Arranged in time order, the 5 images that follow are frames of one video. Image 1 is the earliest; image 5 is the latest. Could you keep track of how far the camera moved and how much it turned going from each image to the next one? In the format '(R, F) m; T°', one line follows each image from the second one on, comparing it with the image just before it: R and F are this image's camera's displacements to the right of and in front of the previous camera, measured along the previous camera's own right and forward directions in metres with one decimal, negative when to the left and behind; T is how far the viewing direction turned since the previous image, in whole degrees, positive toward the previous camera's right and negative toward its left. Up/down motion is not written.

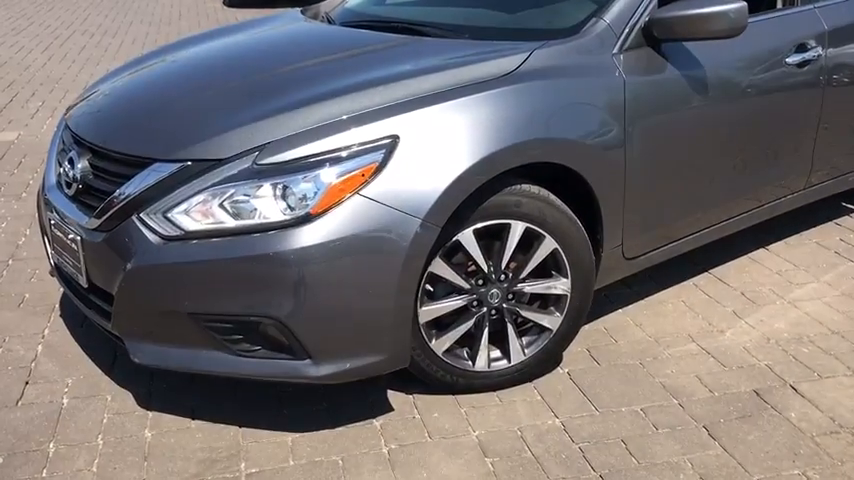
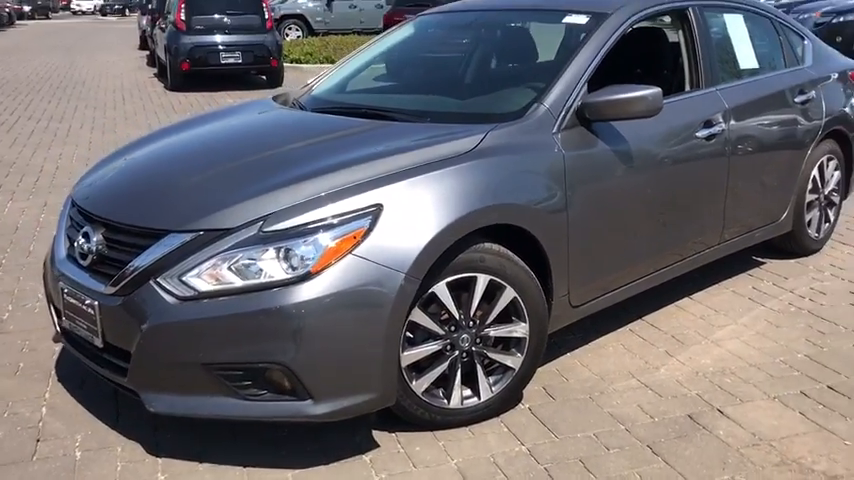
(-0.2, -0.4) m; +5°
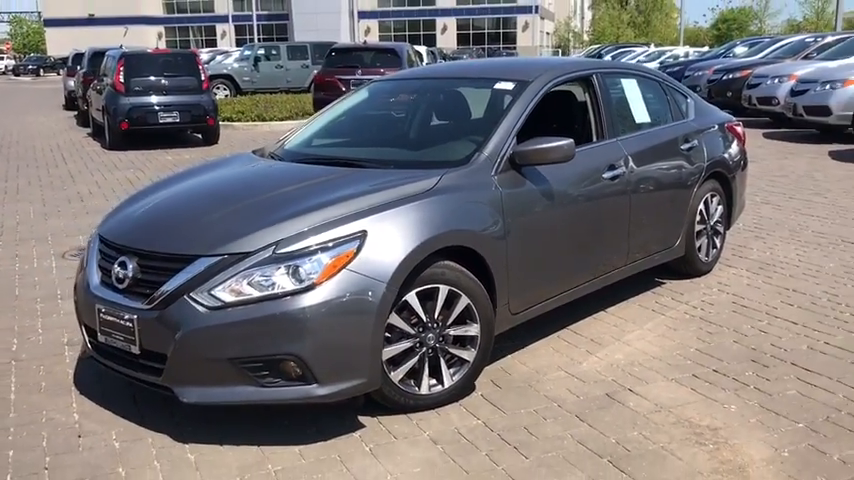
(-0.2, -0.9) m; +5°
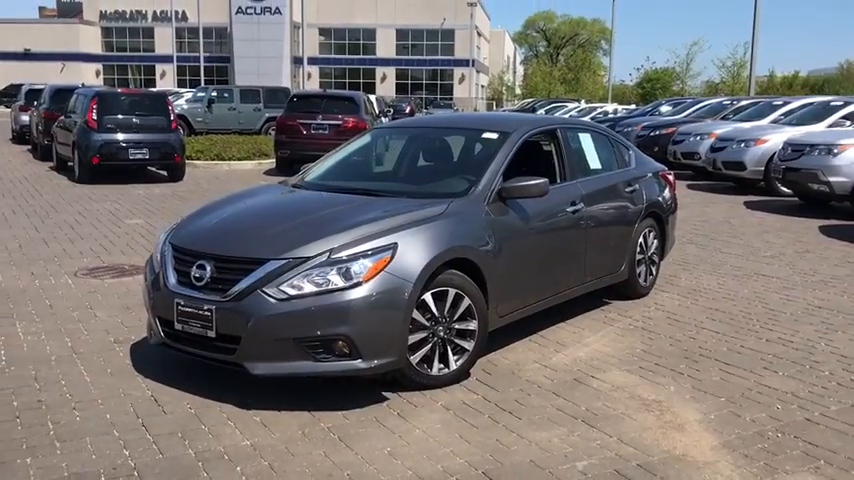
(-0.5, -1.1) m; +5°
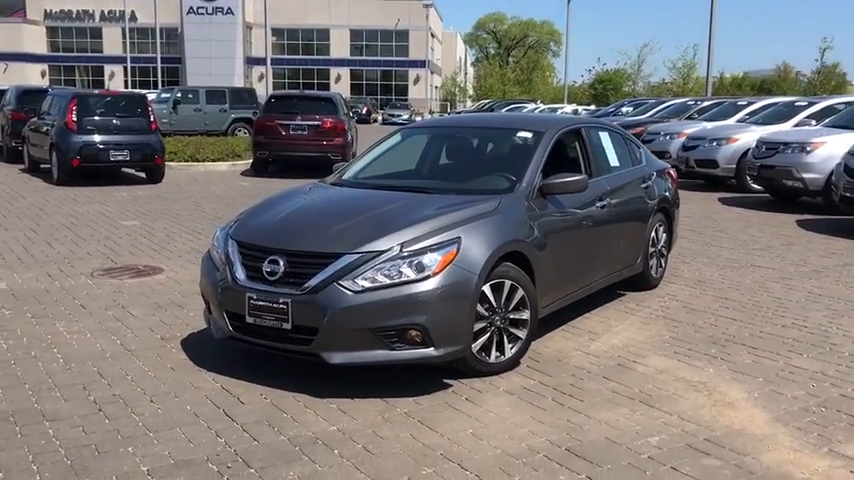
(-0.7, -0.2) m; +4°
